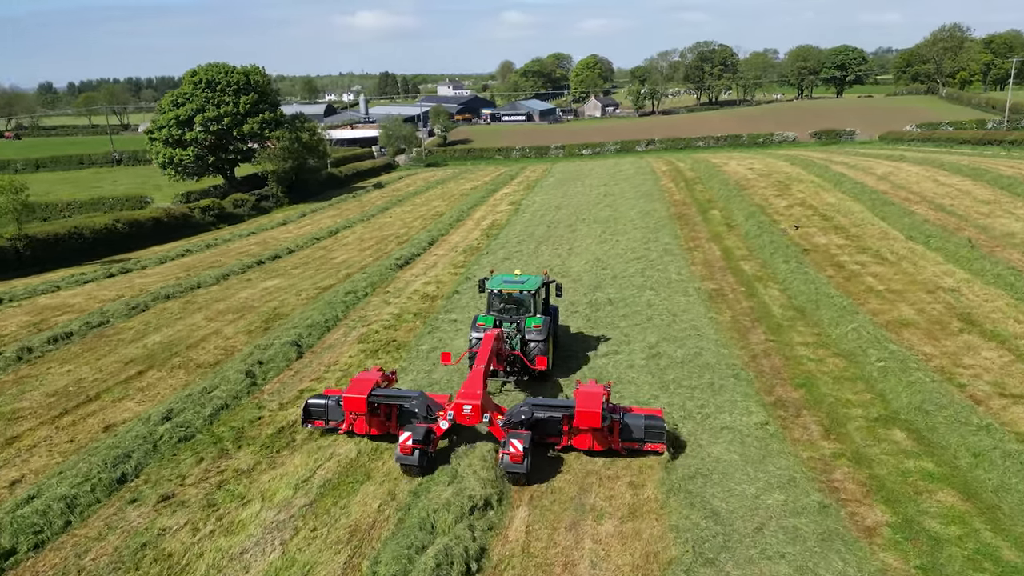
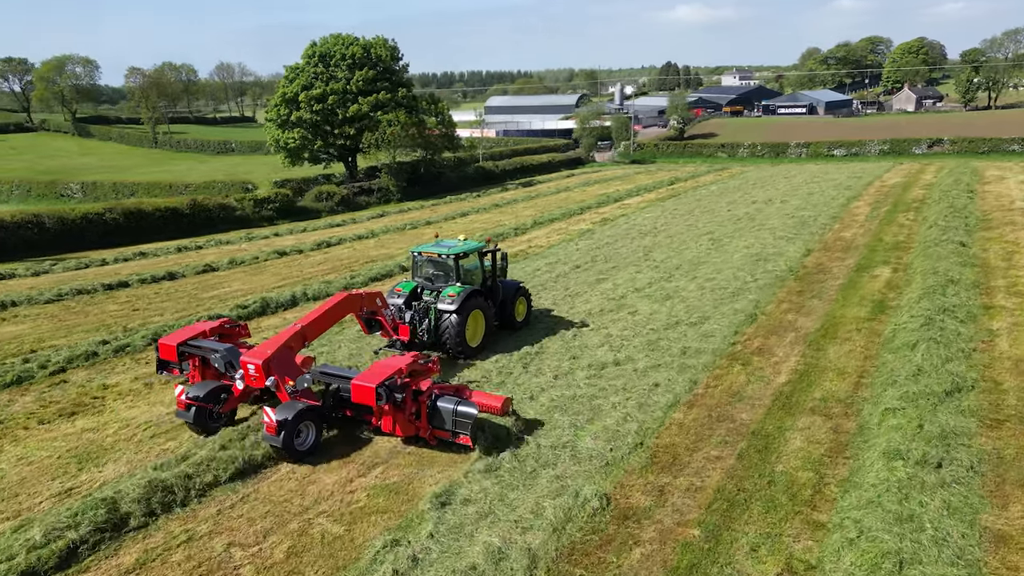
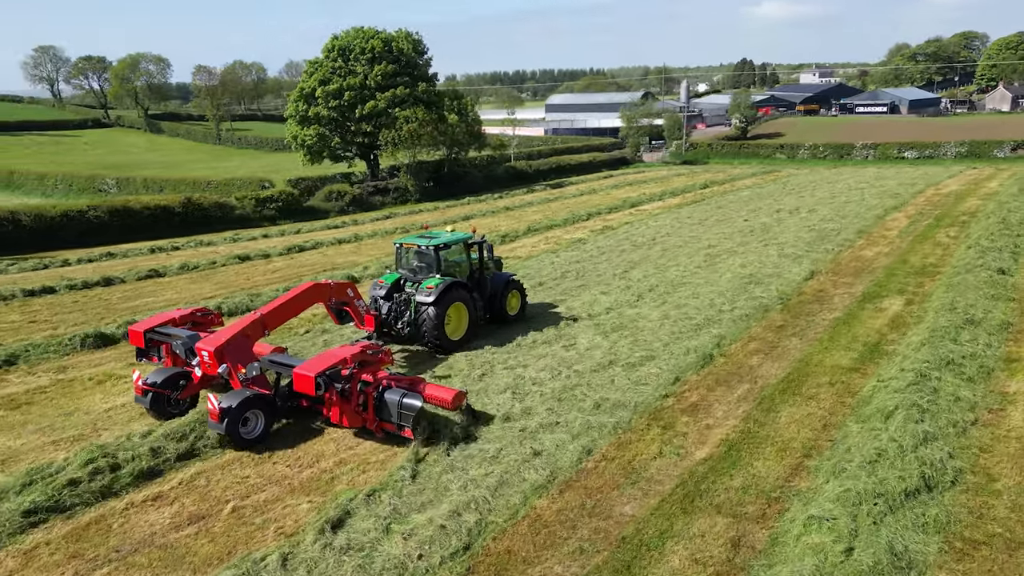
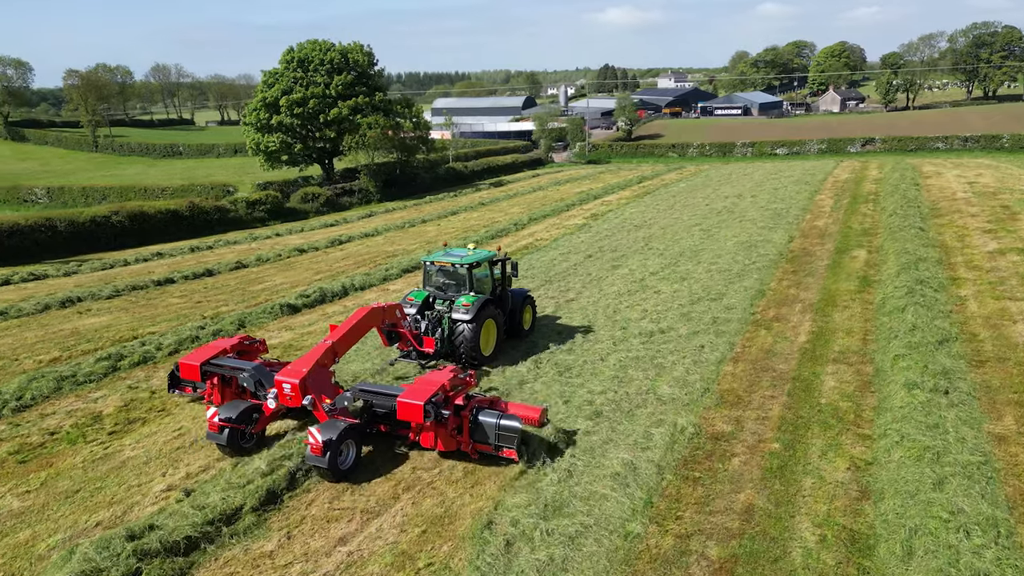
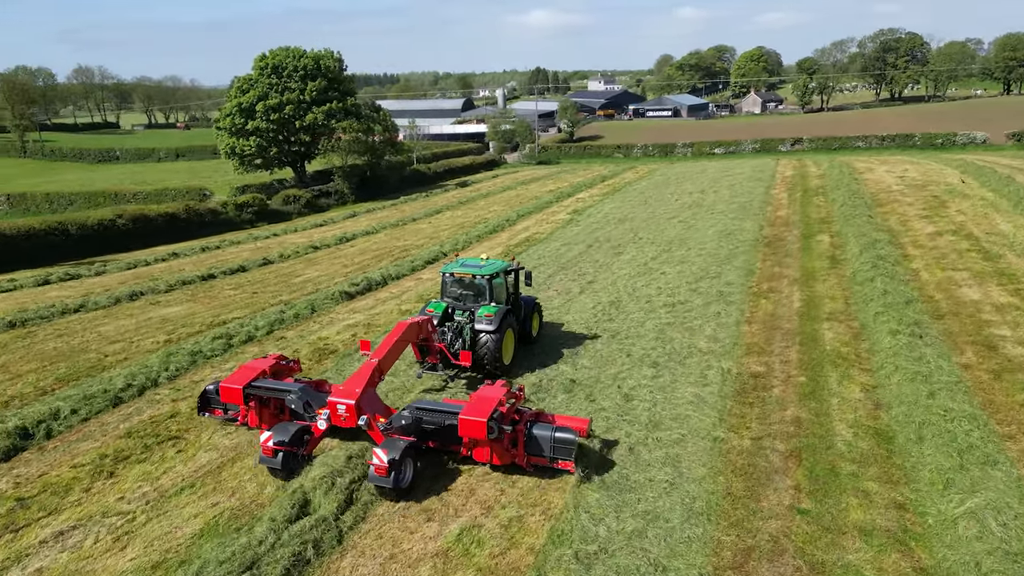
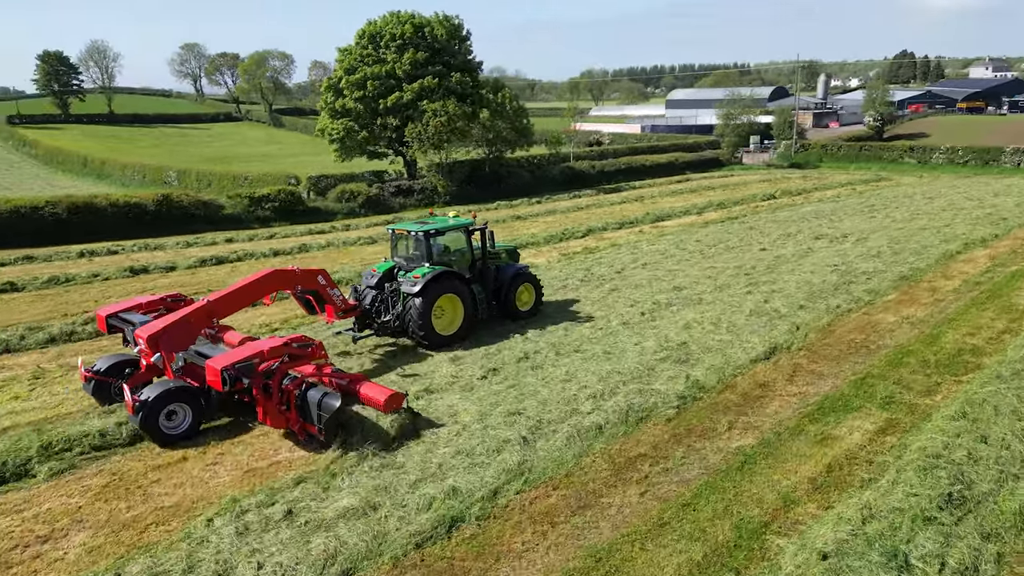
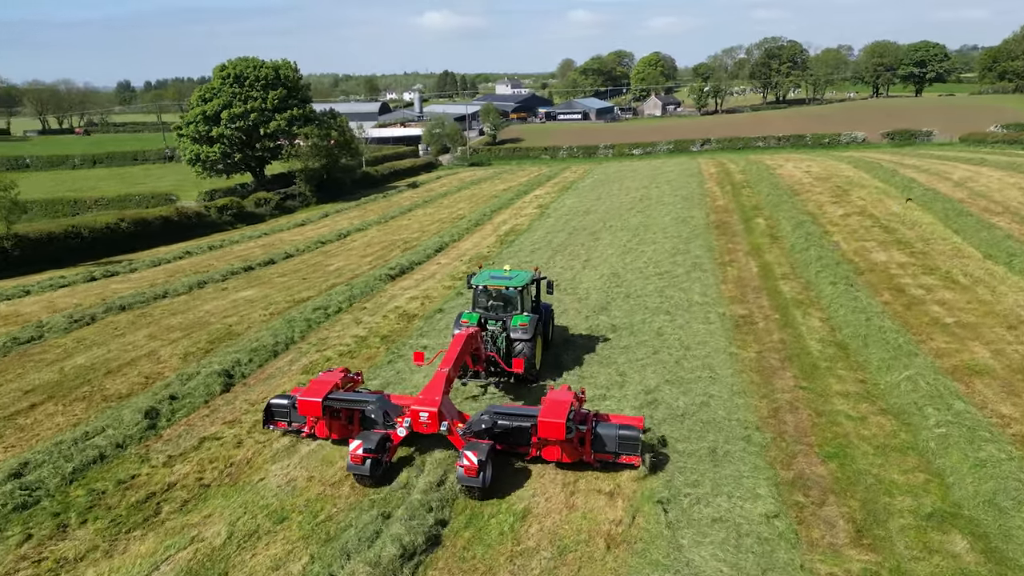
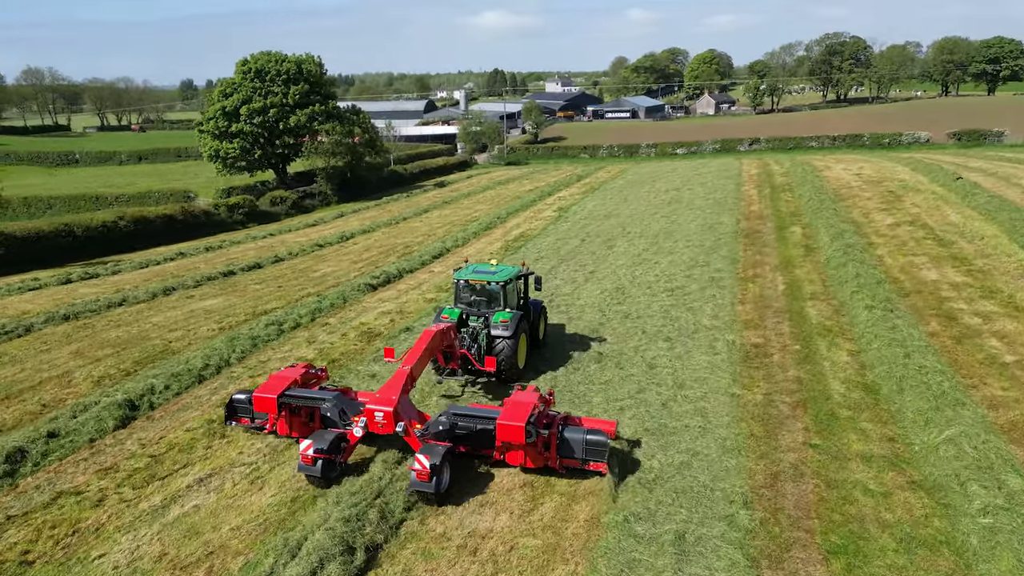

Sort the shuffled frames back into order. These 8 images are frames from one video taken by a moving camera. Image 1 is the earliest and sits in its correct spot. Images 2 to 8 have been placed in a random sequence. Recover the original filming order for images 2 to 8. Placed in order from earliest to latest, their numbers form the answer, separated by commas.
7, 8, 5, 4, 2, 3, 6
